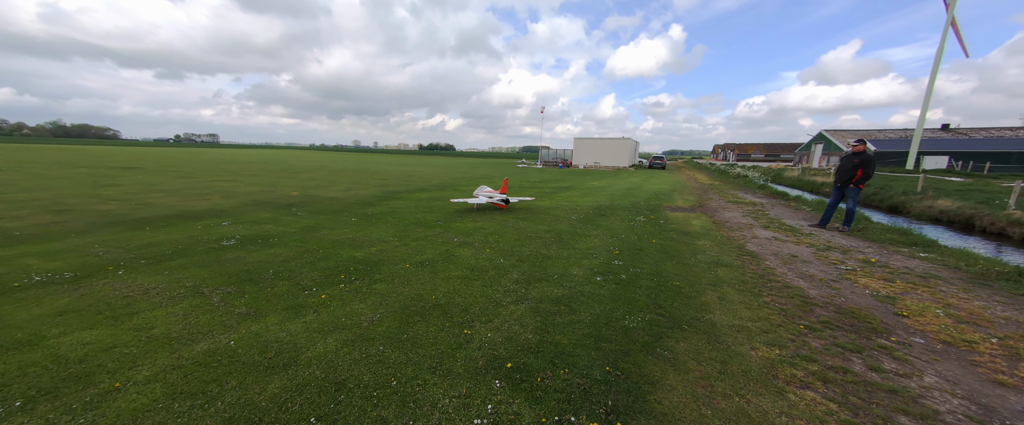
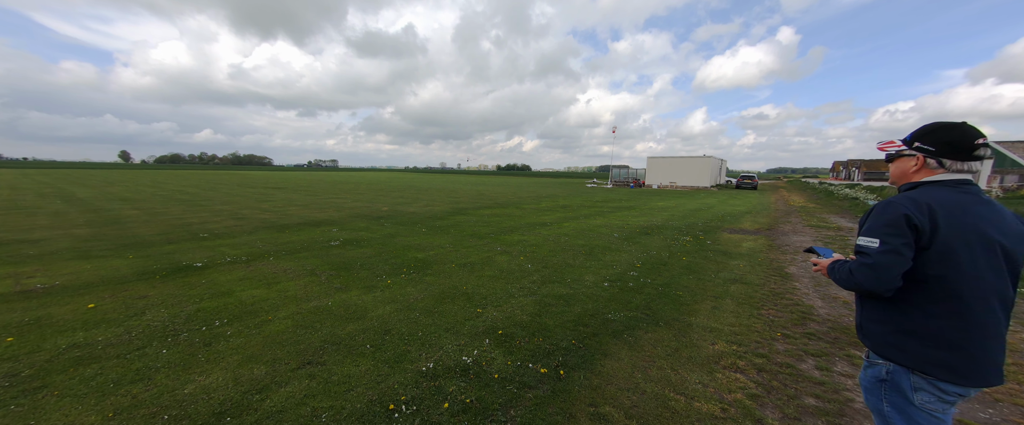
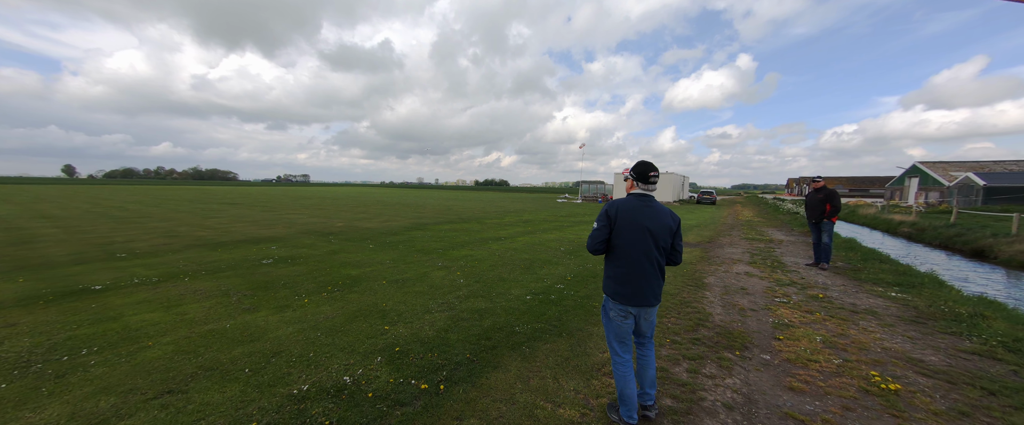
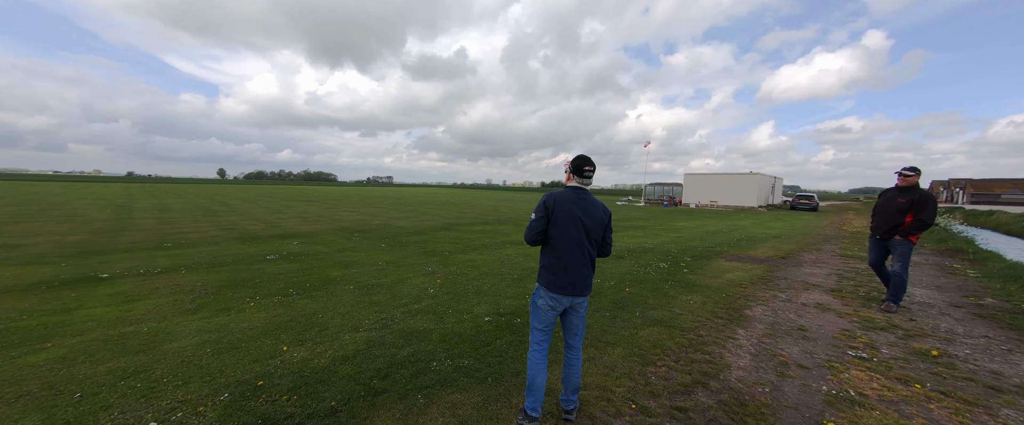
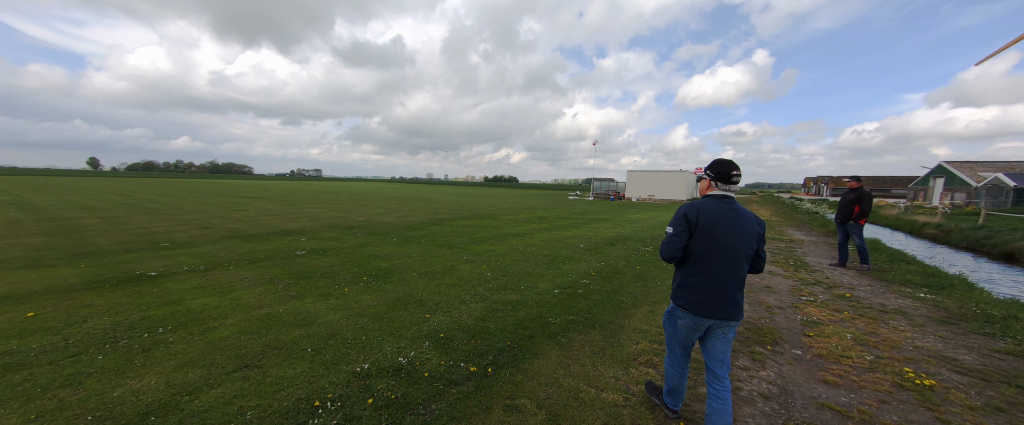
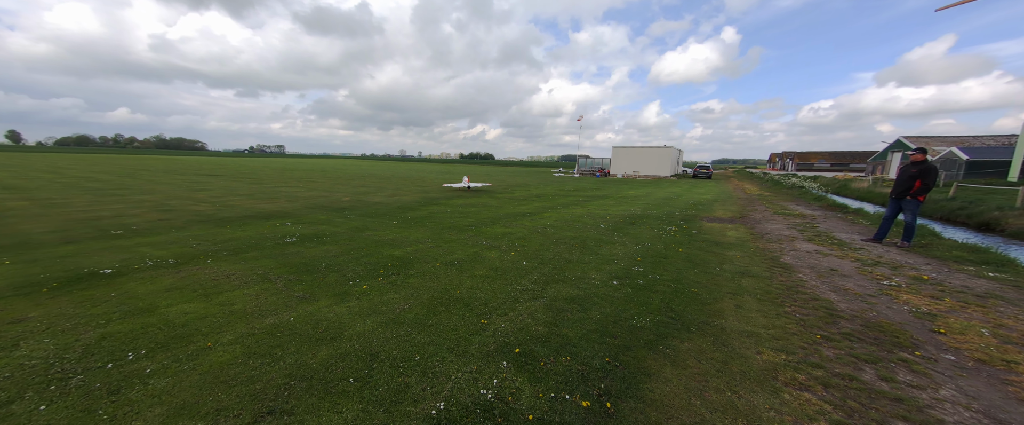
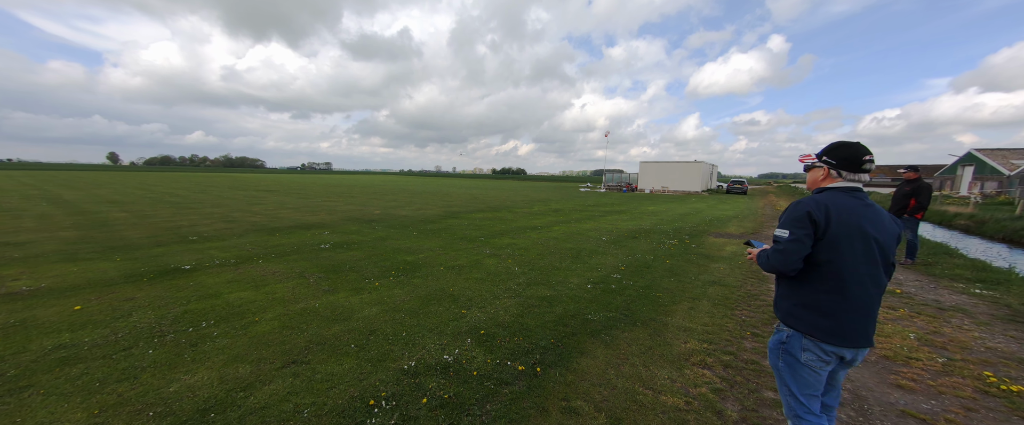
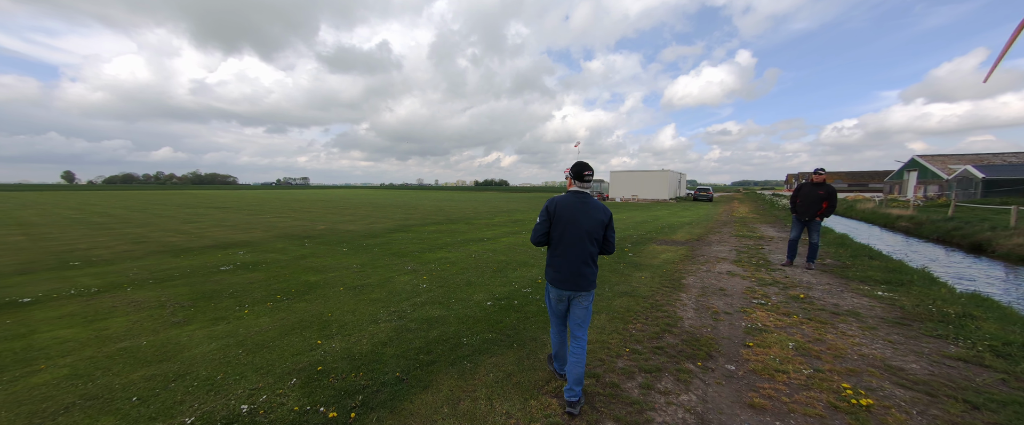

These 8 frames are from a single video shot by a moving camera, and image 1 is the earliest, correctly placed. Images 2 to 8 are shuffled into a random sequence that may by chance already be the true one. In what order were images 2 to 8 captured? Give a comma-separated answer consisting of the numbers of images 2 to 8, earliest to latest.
6, 2, 7, 5, 3, 8, 4
